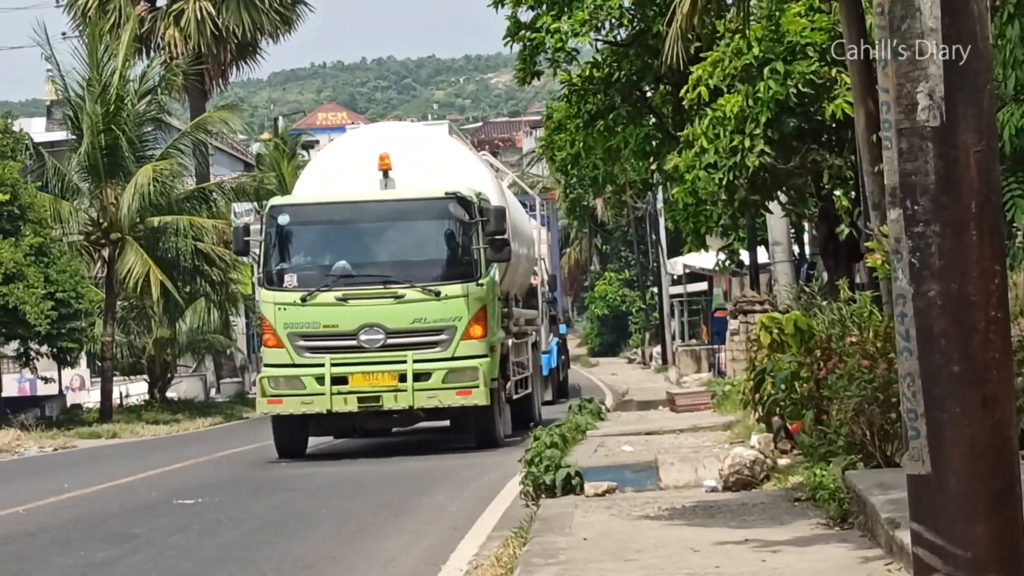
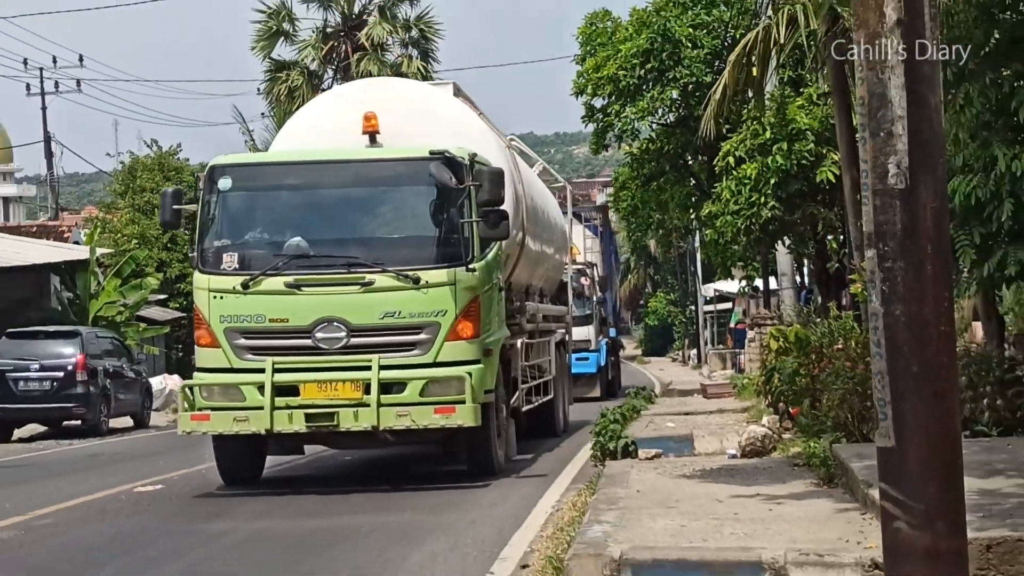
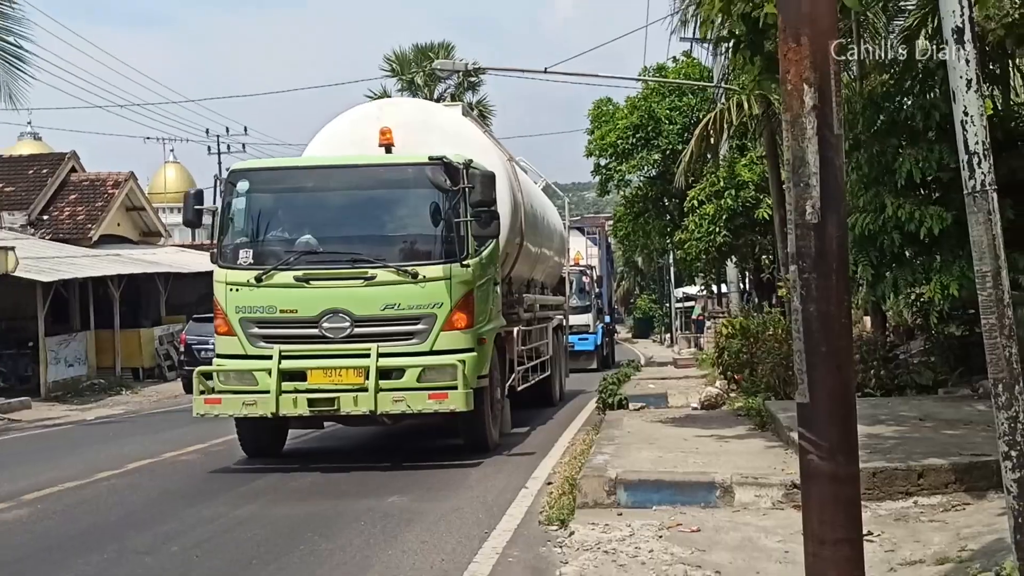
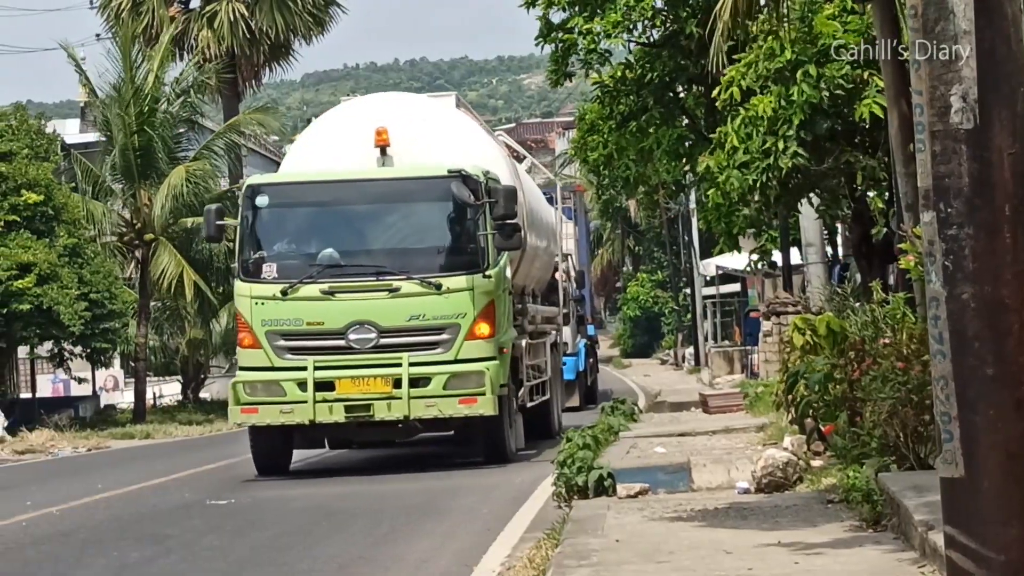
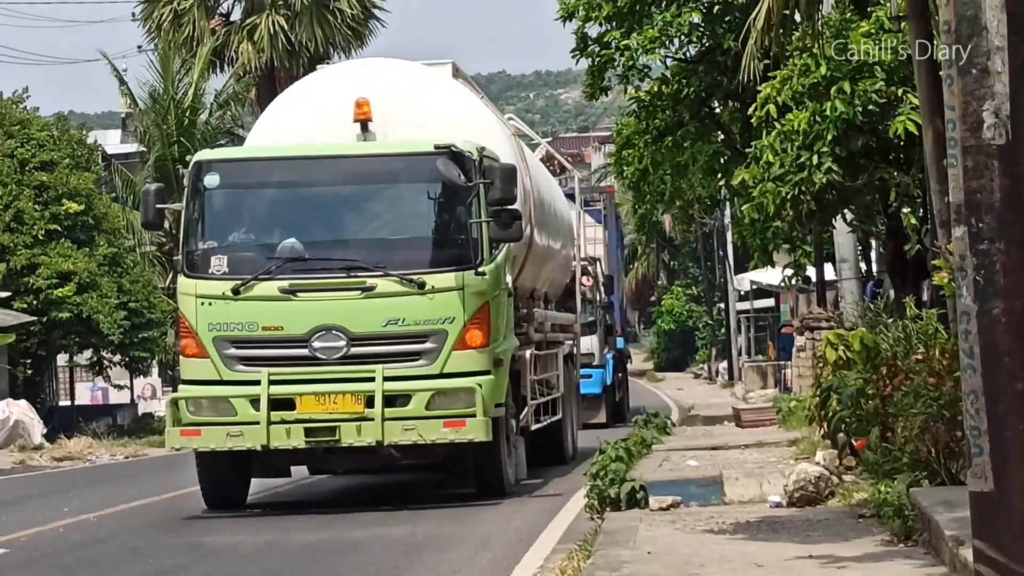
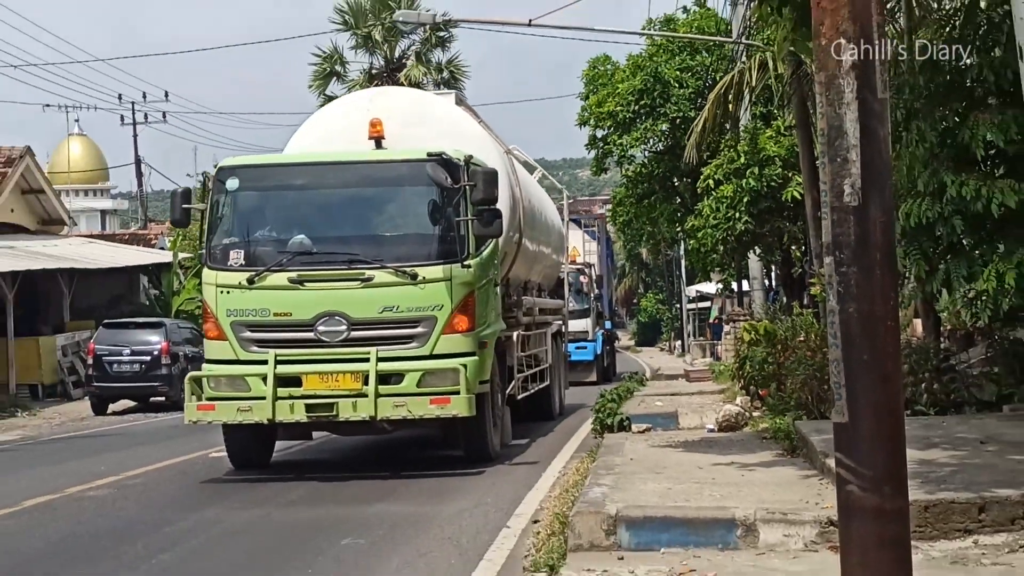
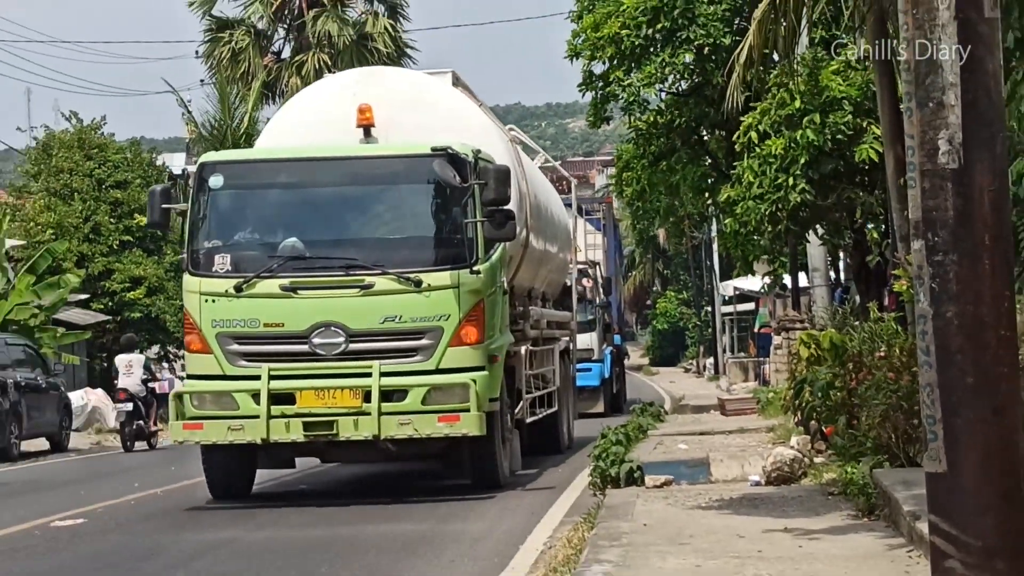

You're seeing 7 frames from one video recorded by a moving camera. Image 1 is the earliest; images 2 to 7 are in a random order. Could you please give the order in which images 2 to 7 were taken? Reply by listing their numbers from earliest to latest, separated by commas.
4, 5, 7, 2, 6, 3
